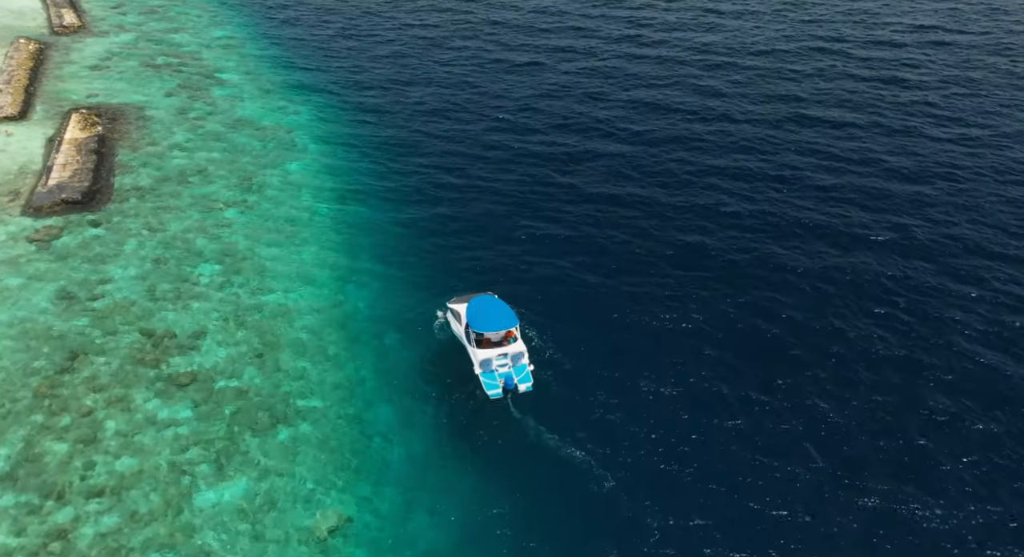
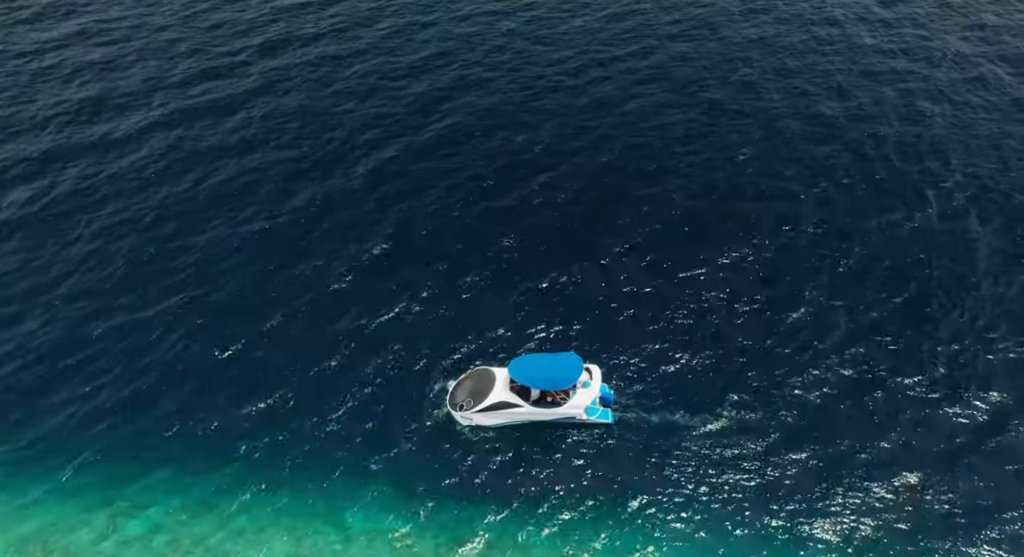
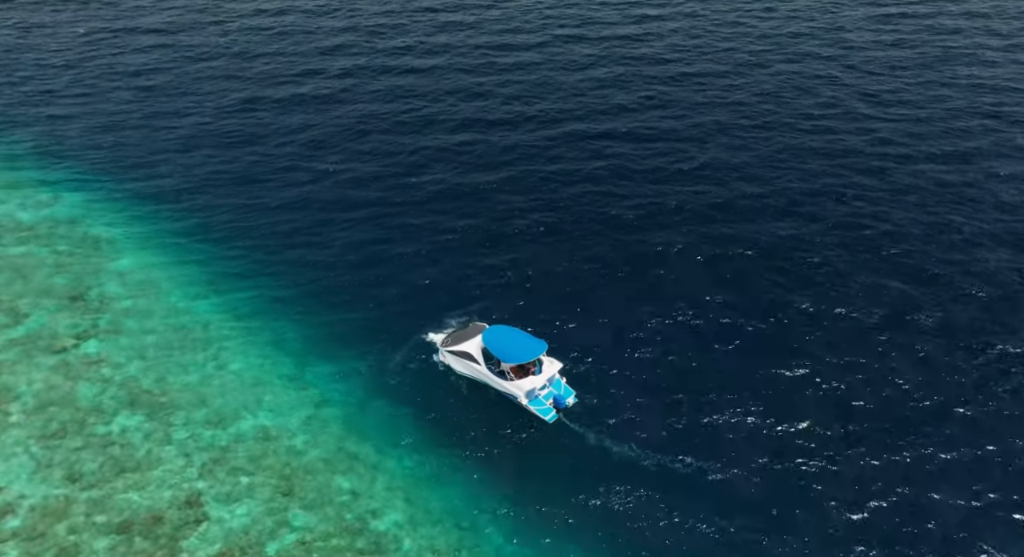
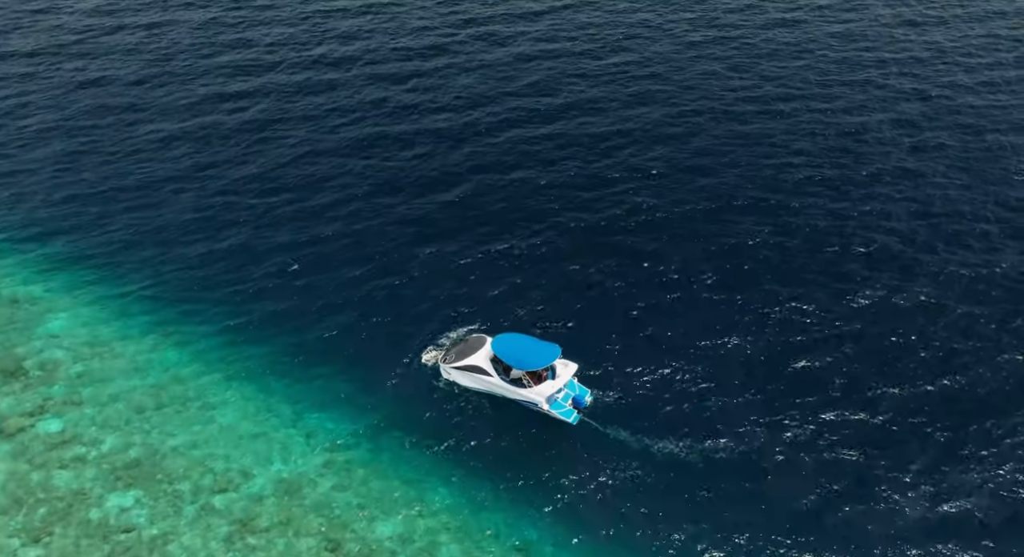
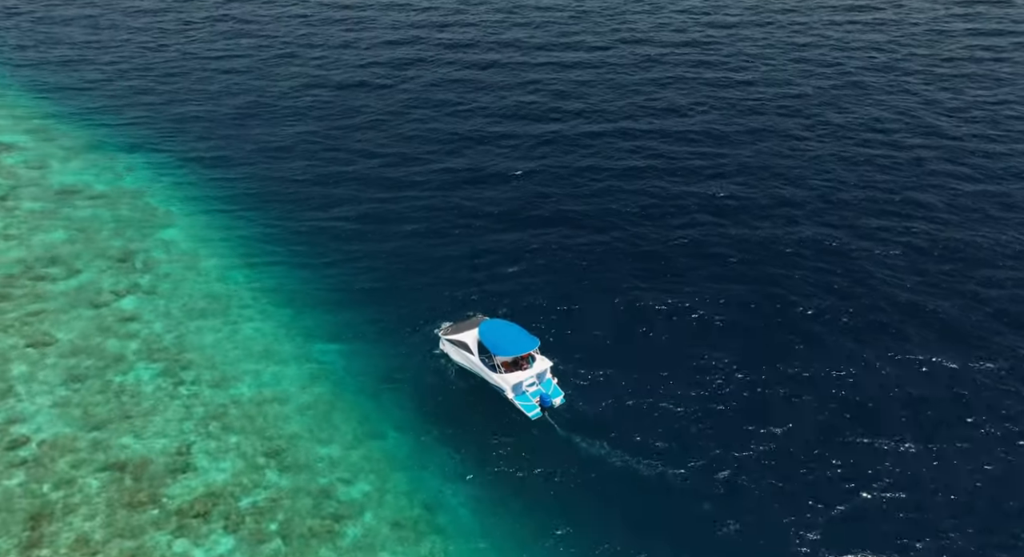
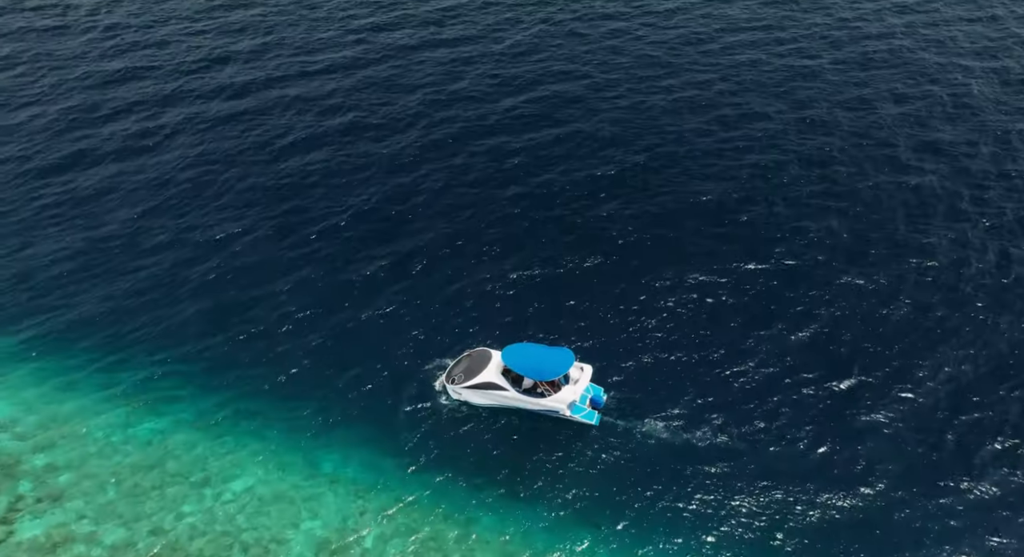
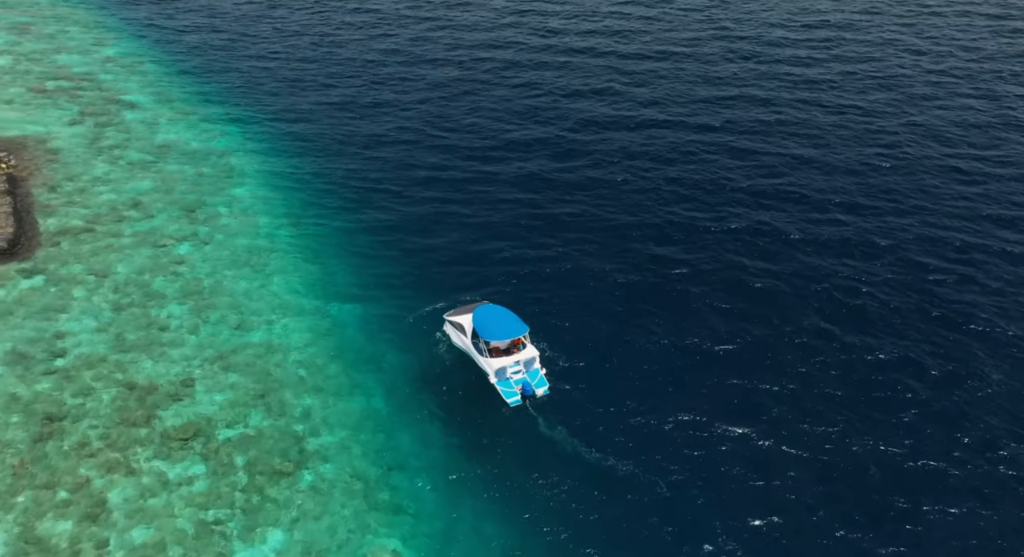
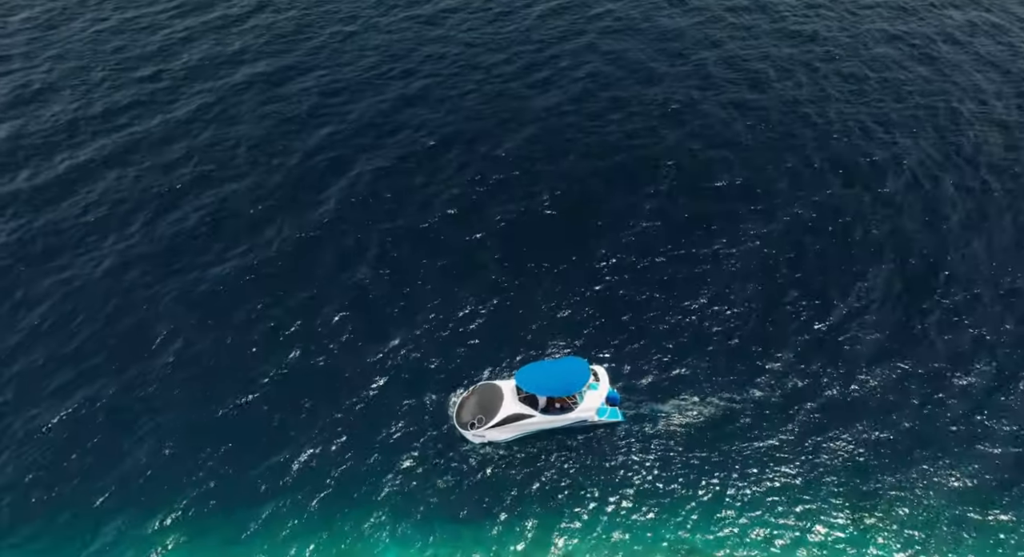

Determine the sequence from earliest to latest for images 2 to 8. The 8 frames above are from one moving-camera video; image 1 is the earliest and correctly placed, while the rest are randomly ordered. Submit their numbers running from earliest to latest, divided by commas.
7, 5, 3, 4, 6, 2, 8
